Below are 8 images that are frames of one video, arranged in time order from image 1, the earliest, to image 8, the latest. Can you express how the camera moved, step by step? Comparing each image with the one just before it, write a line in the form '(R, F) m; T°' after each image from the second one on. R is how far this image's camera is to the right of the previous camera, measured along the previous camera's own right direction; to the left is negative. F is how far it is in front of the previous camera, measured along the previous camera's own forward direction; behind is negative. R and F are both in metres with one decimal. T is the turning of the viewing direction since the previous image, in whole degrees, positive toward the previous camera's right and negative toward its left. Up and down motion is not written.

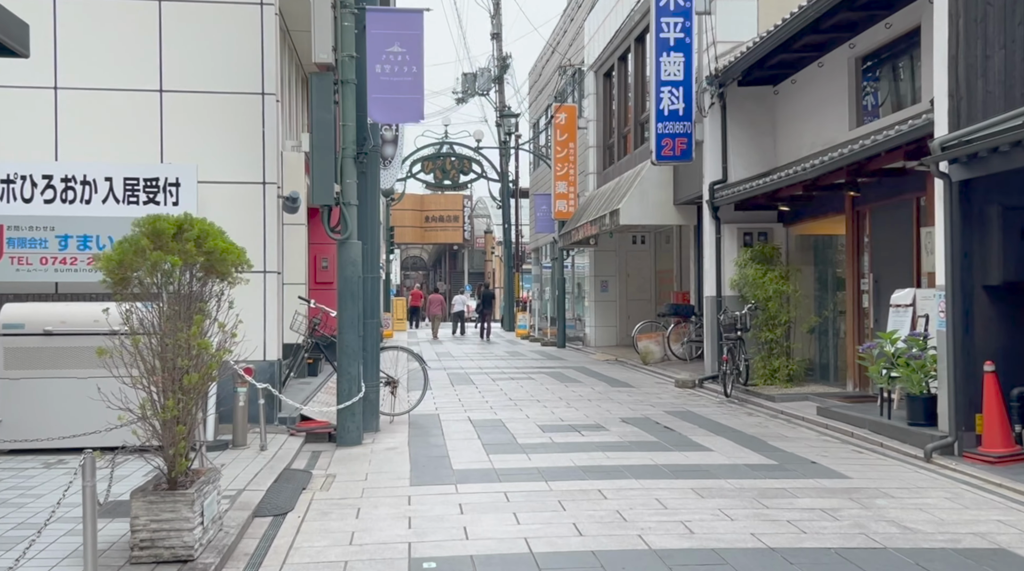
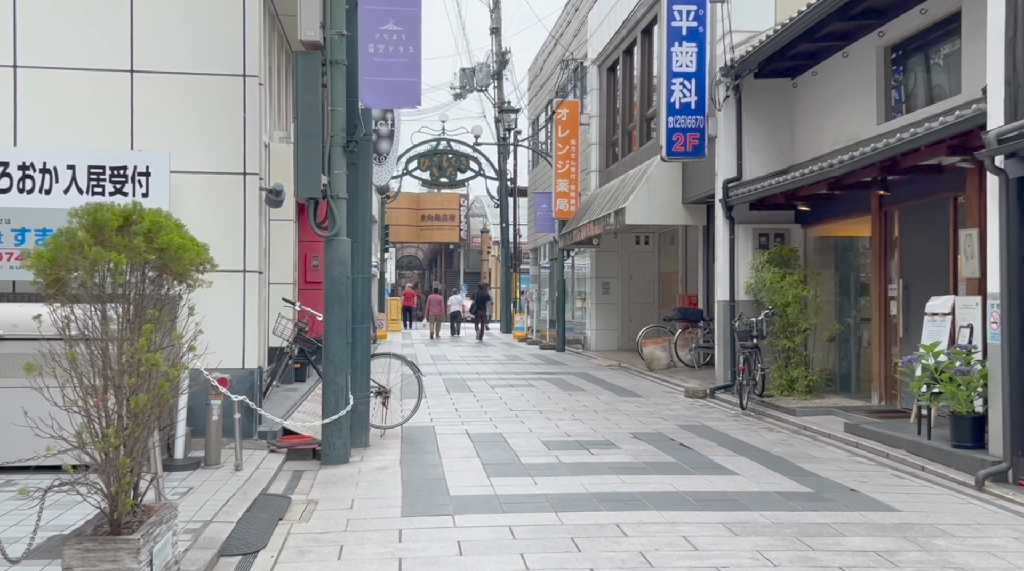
(-0.1, +0.9) m; 0°
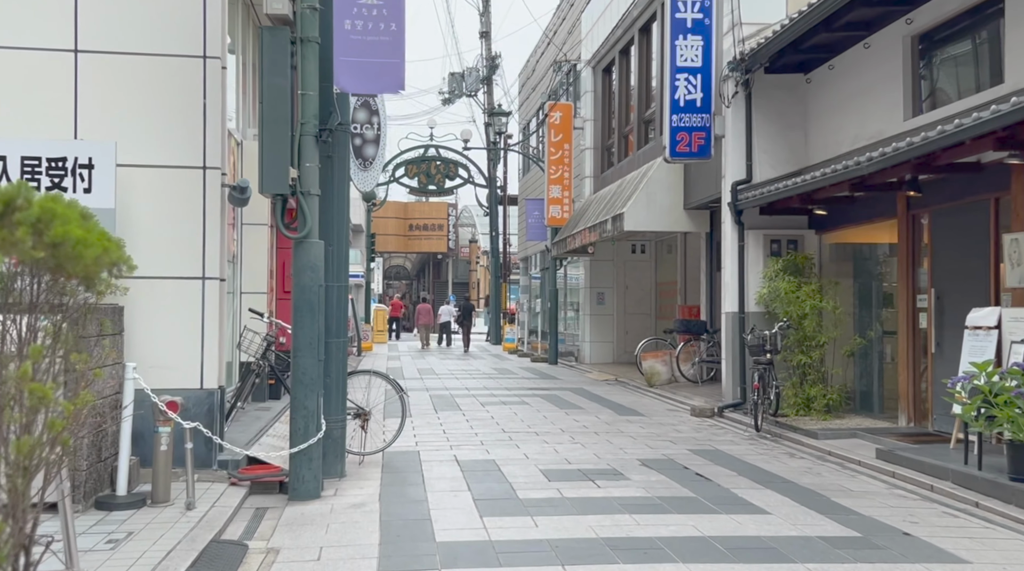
(-0.1, +1.1) m; +1°
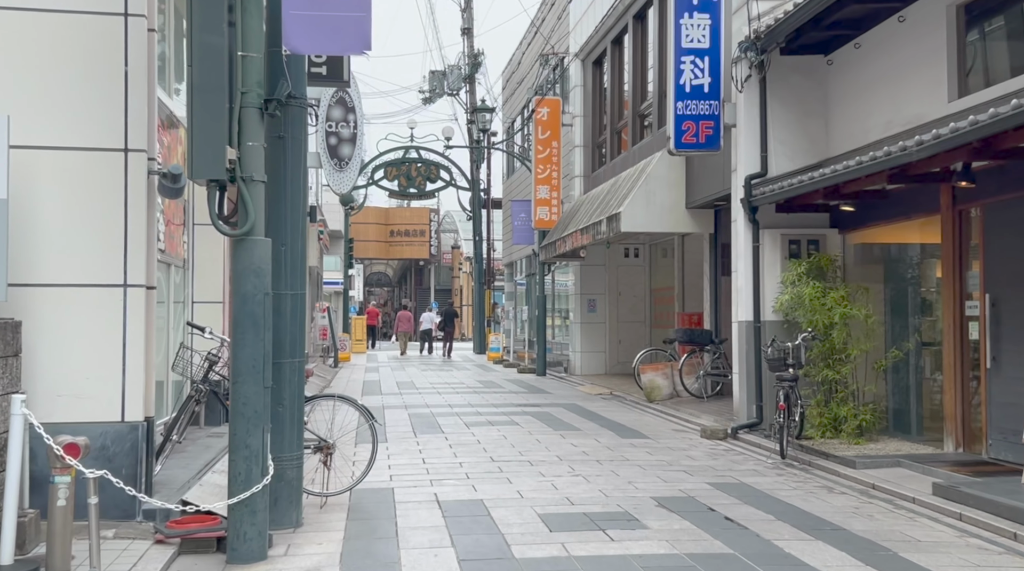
(-0.1, +1.5) m; +1°
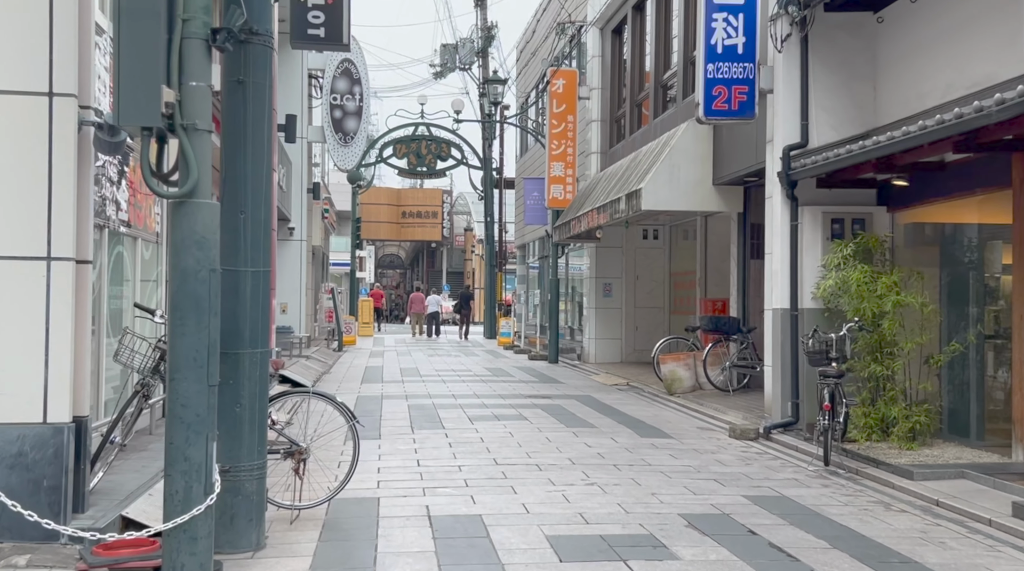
(0.0, +1.2) m; -1°
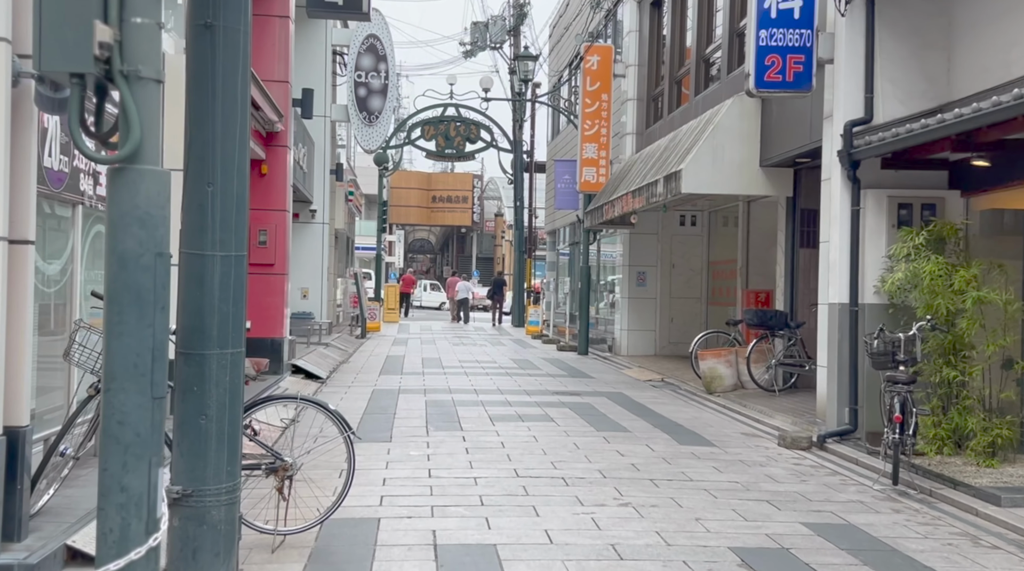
(0.0, +1.1) m; -2°
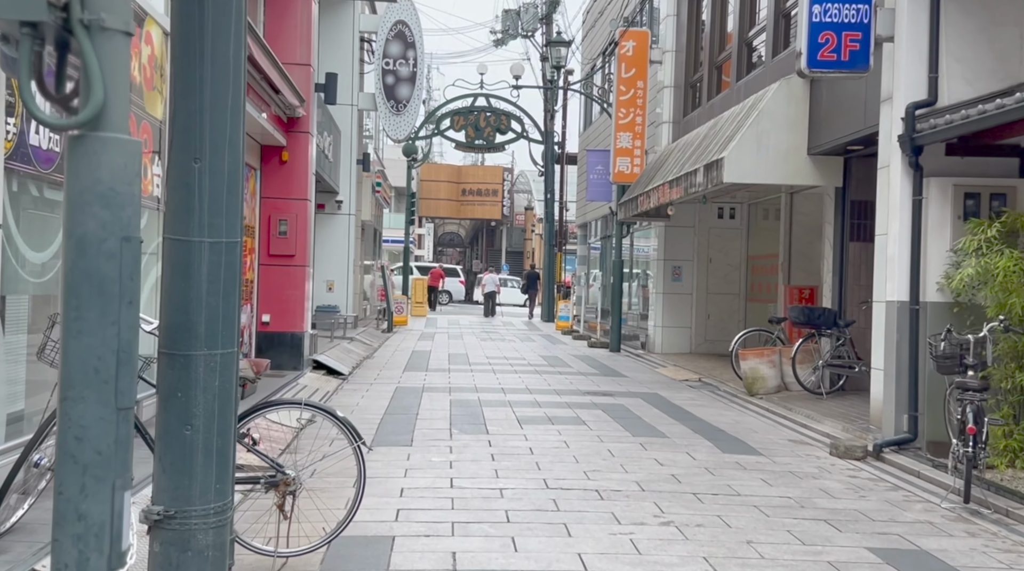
(0.0, +0.7) m; -2°
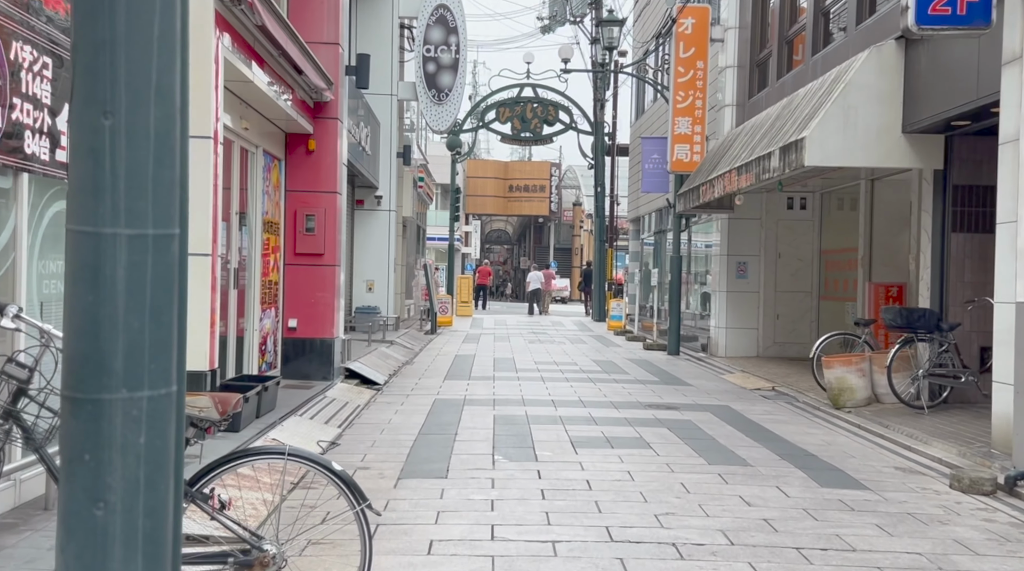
(0.0, +1.4) m; -3°
